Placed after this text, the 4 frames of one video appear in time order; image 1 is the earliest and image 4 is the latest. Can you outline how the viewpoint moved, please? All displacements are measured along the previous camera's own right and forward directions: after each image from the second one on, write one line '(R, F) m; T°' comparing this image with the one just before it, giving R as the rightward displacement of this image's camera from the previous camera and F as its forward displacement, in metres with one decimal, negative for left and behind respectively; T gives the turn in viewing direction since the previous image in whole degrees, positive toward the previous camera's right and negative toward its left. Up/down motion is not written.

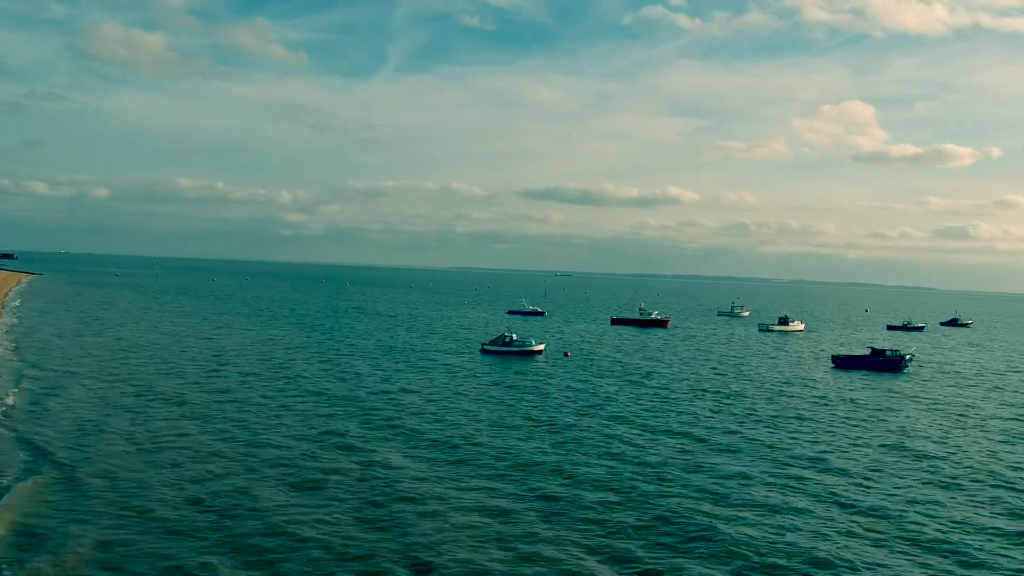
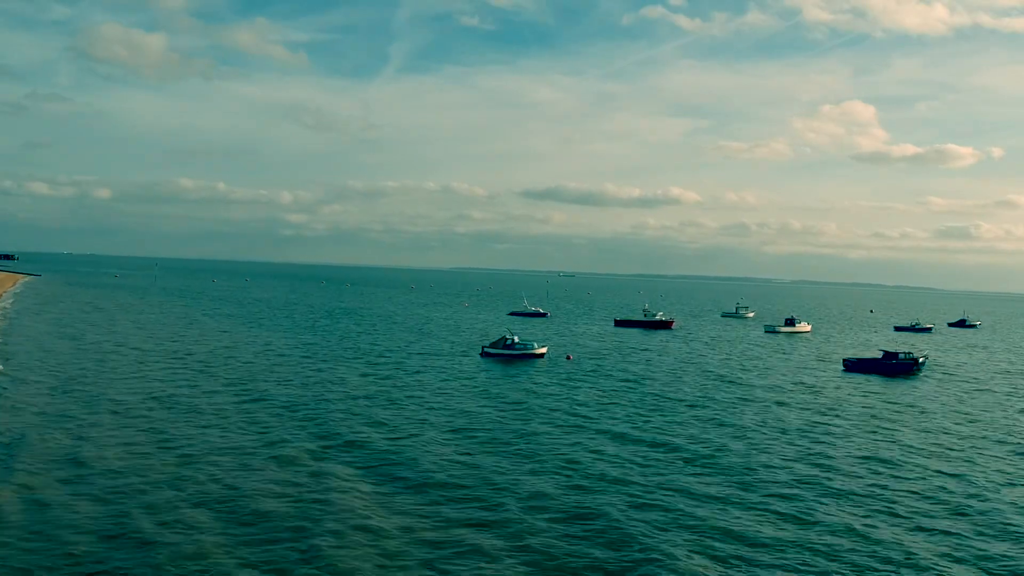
(+0.1, -1.5) m; +1°
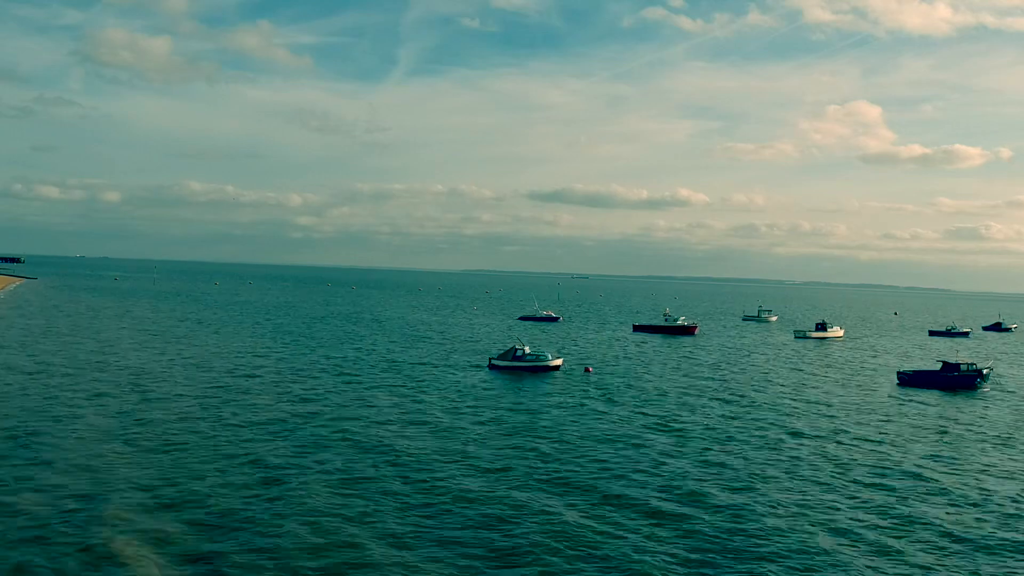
(-0.1, +0.3) m; -1°
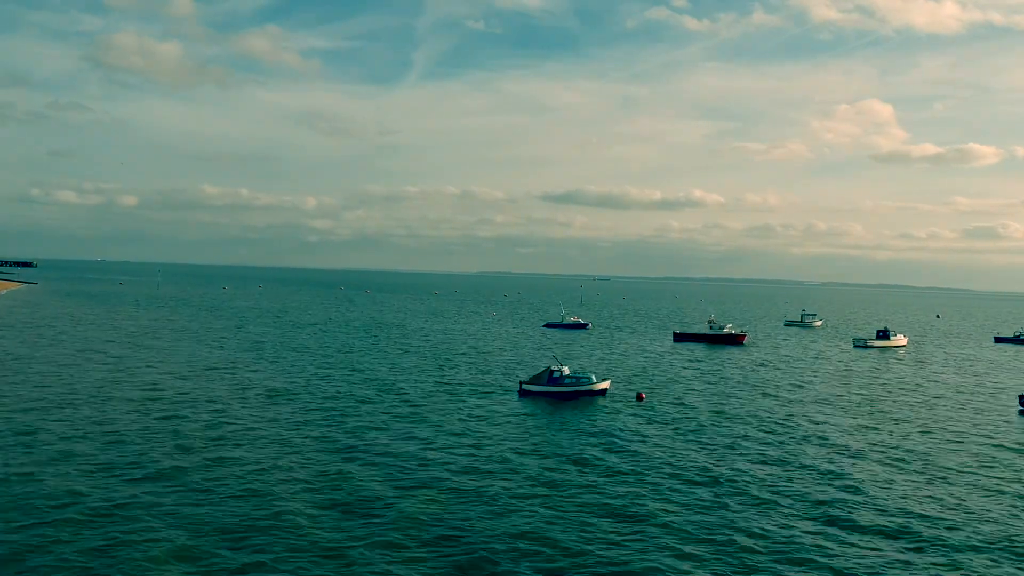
(-0.3, +0.5) m; -1°
